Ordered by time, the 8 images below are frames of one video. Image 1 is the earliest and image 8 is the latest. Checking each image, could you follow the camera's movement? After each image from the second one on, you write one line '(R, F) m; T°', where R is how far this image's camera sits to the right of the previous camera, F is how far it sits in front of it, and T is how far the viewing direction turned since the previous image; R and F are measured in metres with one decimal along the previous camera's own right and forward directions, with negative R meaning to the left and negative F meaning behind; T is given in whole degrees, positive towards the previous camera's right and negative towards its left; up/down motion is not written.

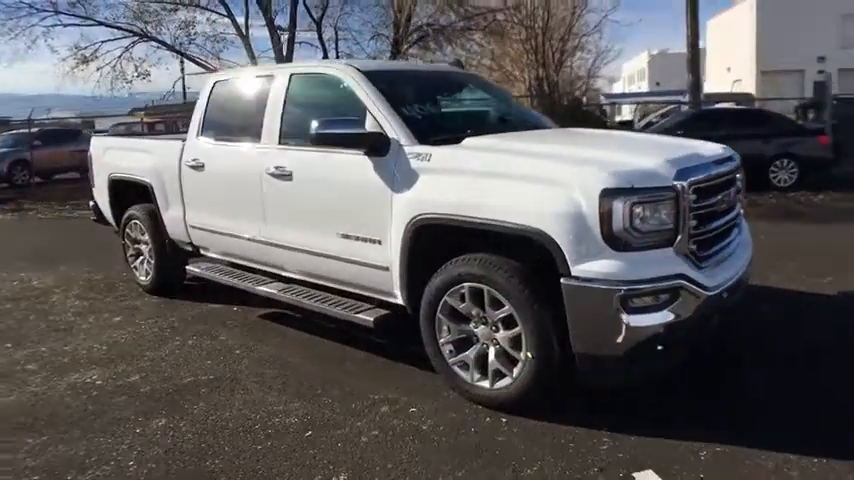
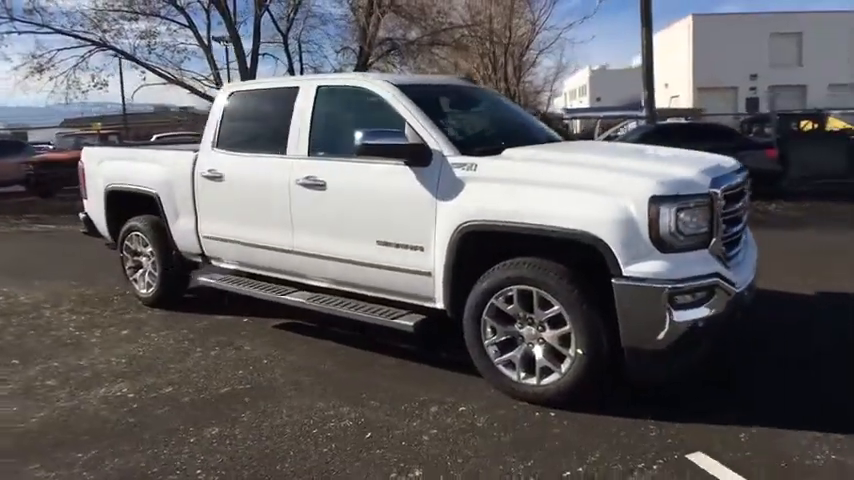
(-0.7, -0.2) m; +6°
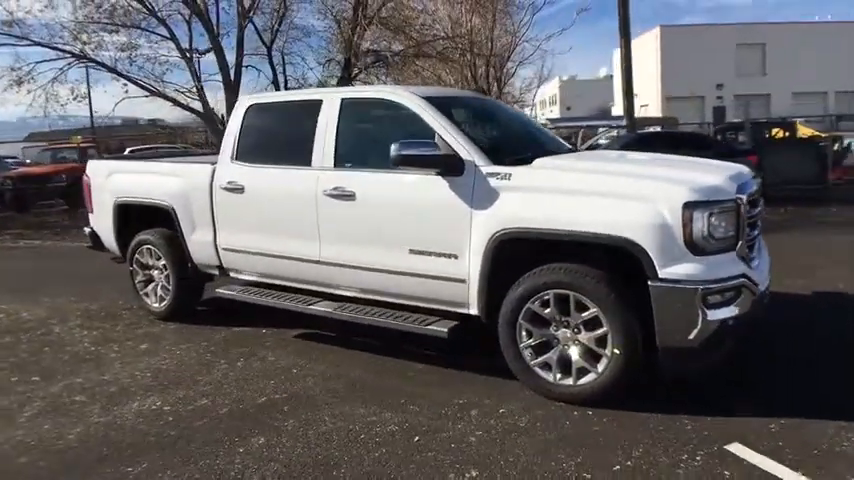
(-0.5, -0.1) m; +3°
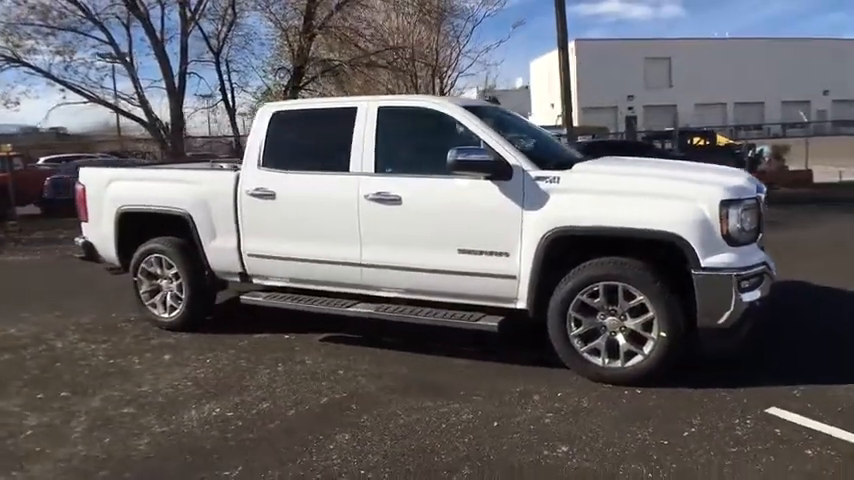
(-1.1, -0.2) m; +9°
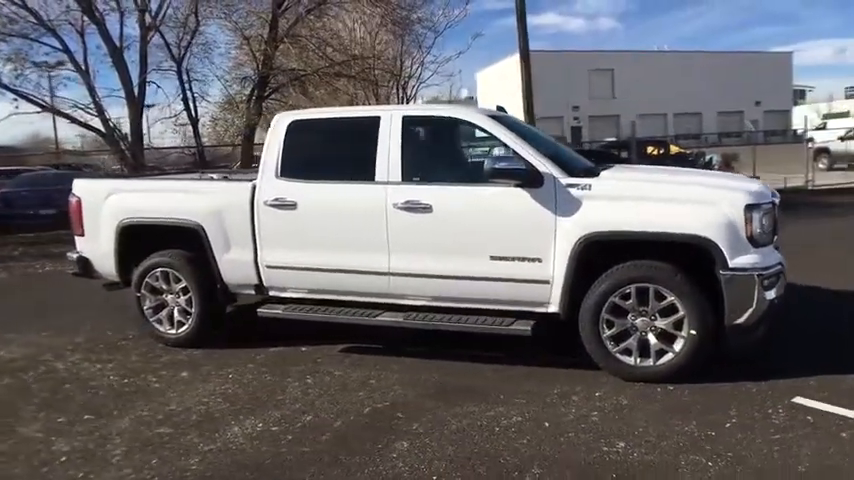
(-0.8, 0.0) m; +6°
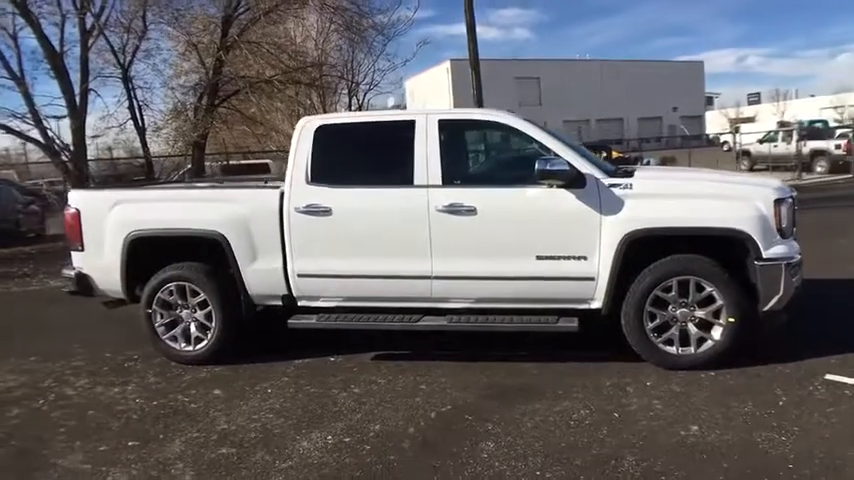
(-1.1, +0.1) m; +8°
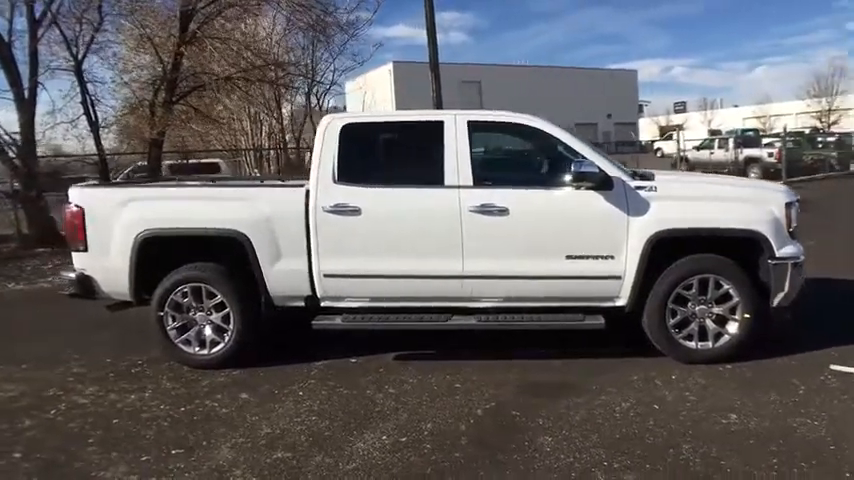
(-0.9, 0.0) m; +7°
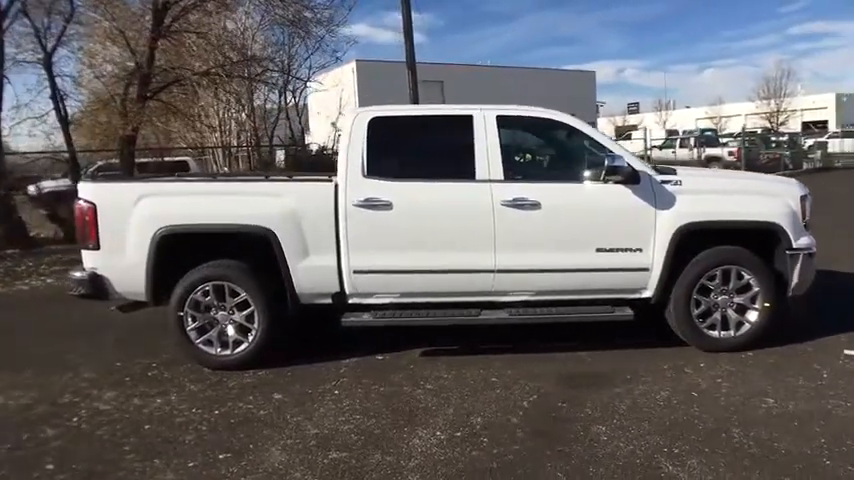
(-0.7, +0.1) m; +5°
